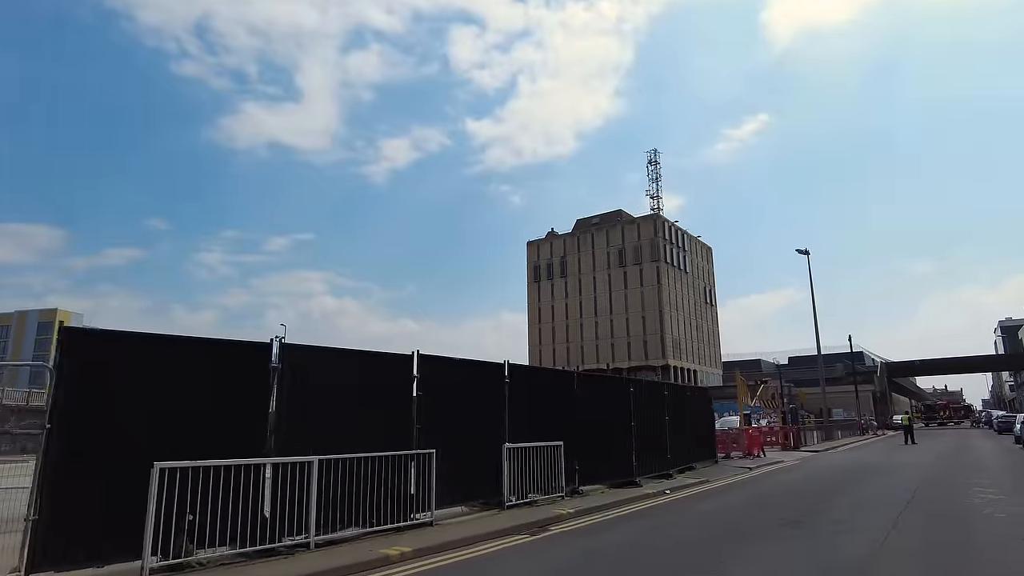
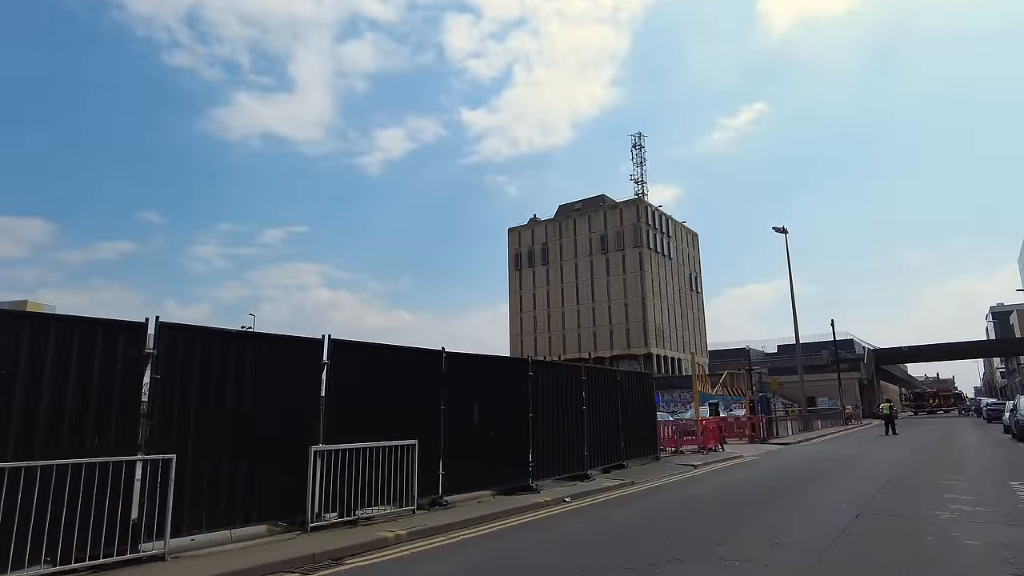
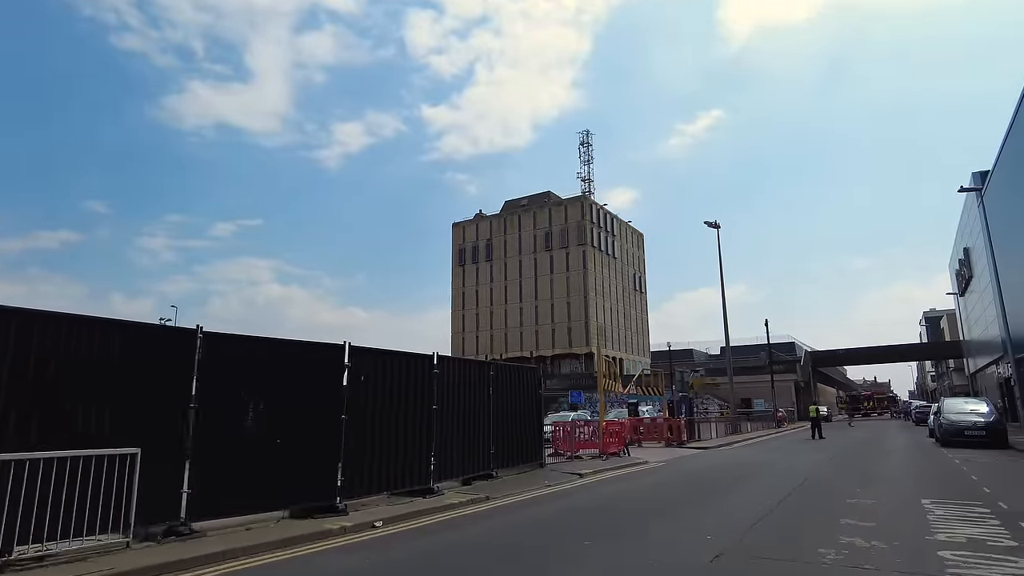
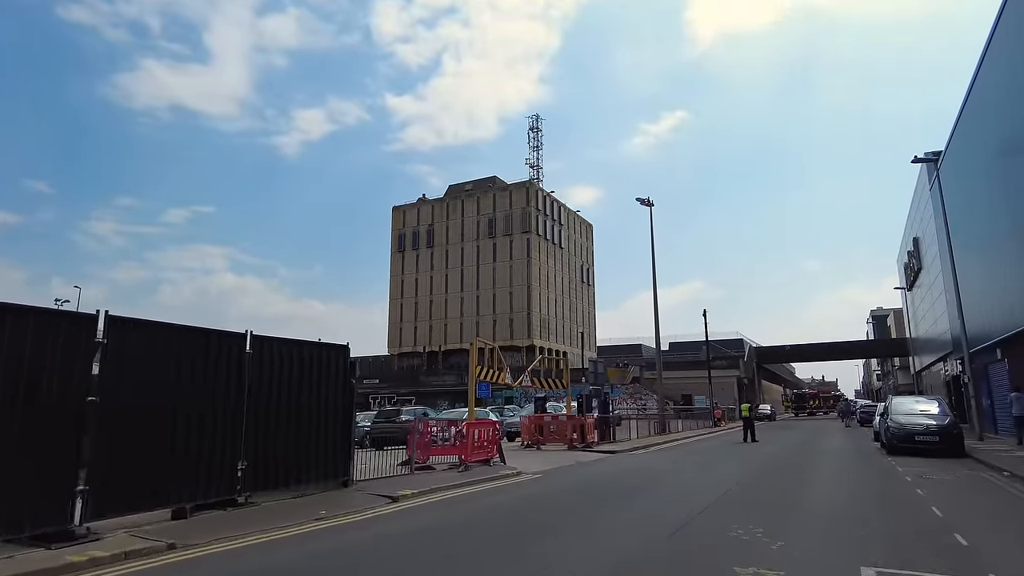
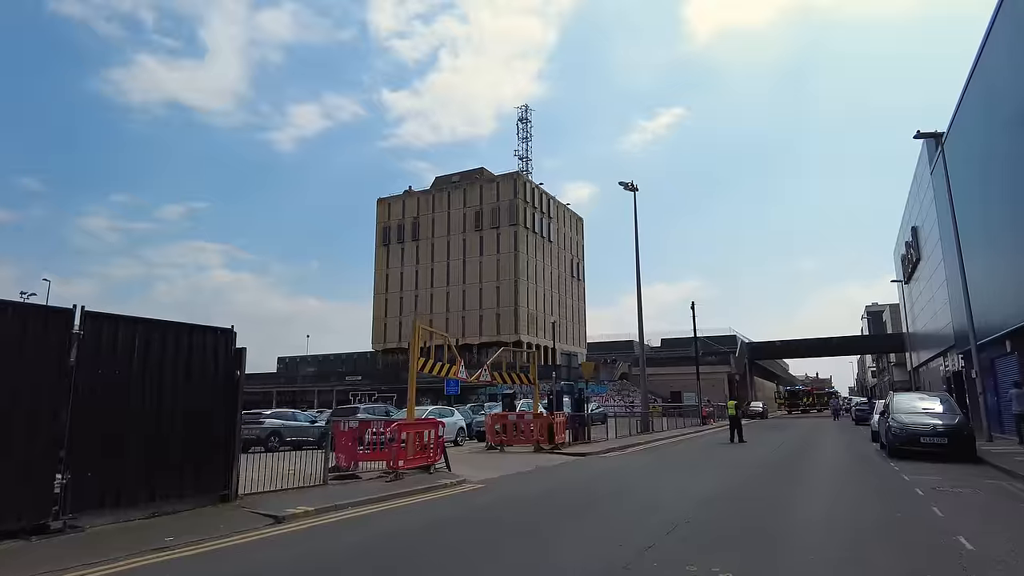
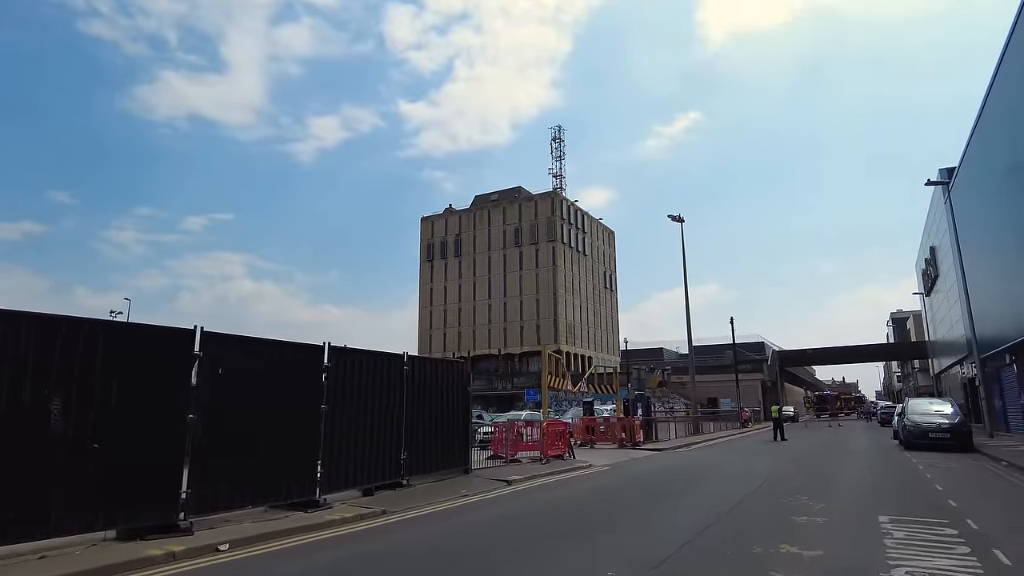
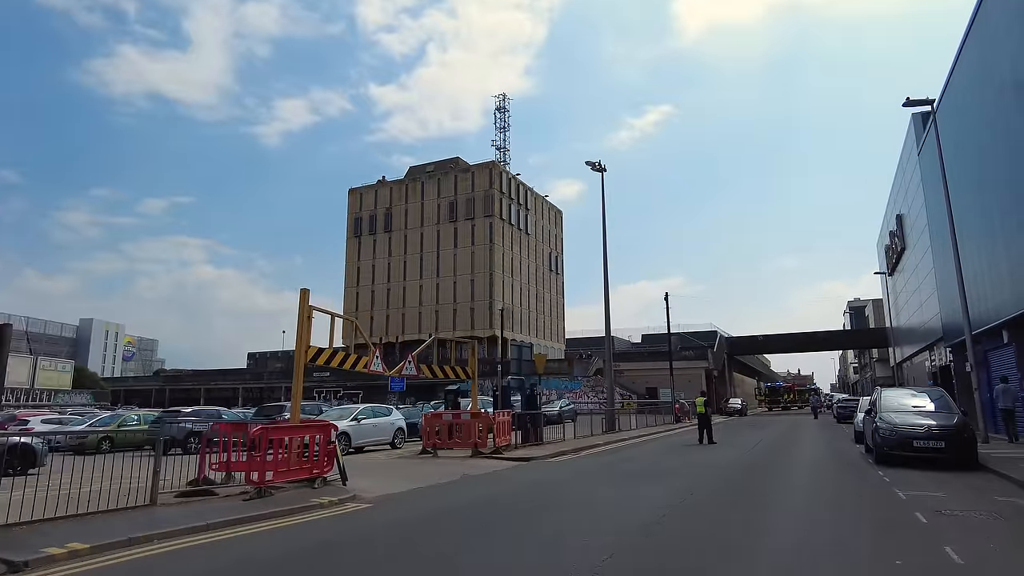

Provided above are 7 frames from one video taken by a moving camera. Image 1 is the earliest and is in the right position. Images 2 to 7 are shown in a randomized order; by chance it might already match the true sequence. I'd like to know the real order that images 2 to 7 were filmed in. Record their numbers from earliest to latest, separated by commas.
2, 3, 6, 4, 5, 7
